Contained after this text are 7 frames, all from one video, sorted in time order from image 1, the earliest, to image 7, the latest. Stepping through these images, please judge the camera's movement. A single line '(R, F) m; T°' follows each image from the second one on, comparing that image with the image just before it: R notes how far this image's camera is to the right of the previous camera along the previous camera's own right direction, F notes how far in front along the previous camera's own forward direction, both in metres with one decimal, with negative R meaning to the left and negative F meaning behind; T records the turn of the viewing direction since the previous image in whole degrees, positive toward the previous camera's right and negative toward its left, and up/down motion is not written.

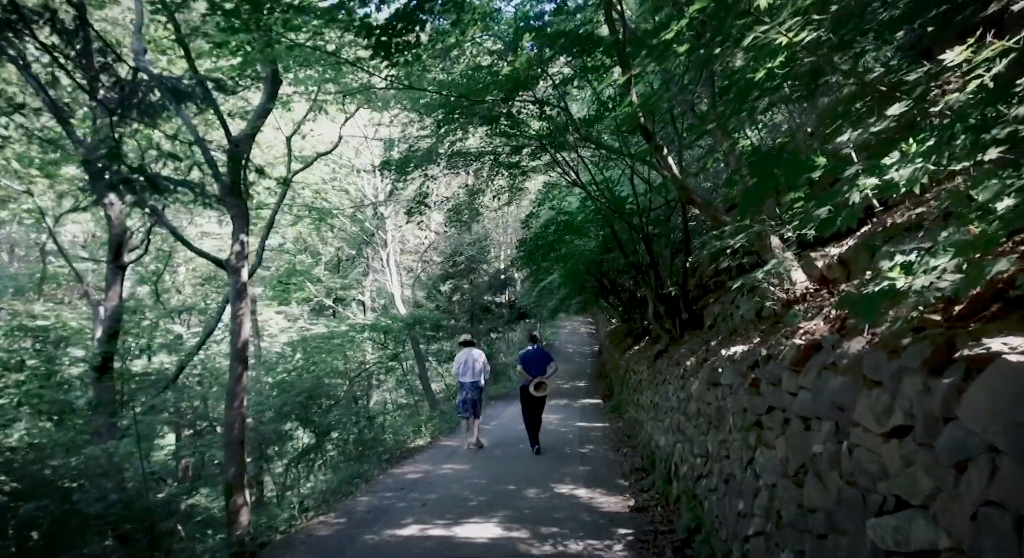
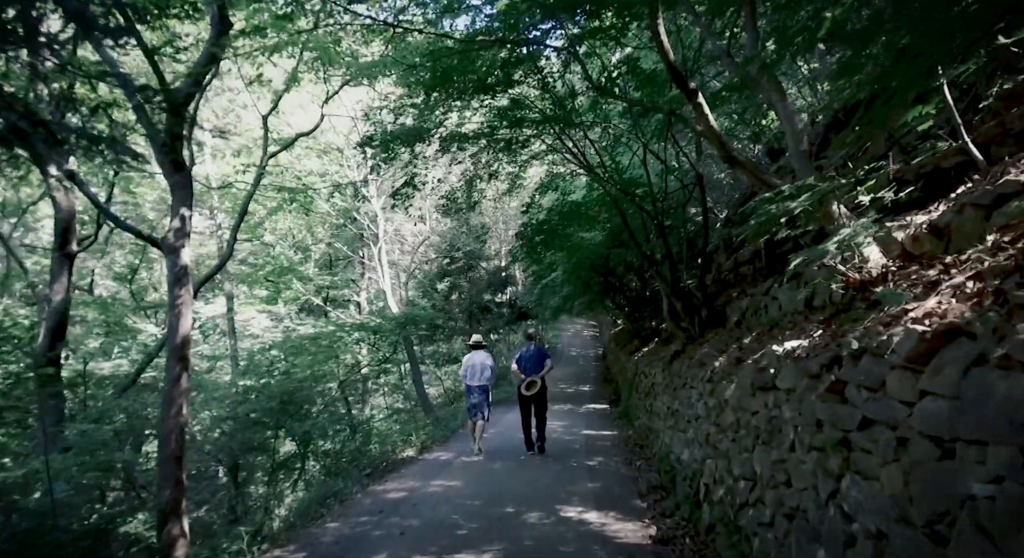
(0.0, +1.1) m; 0°
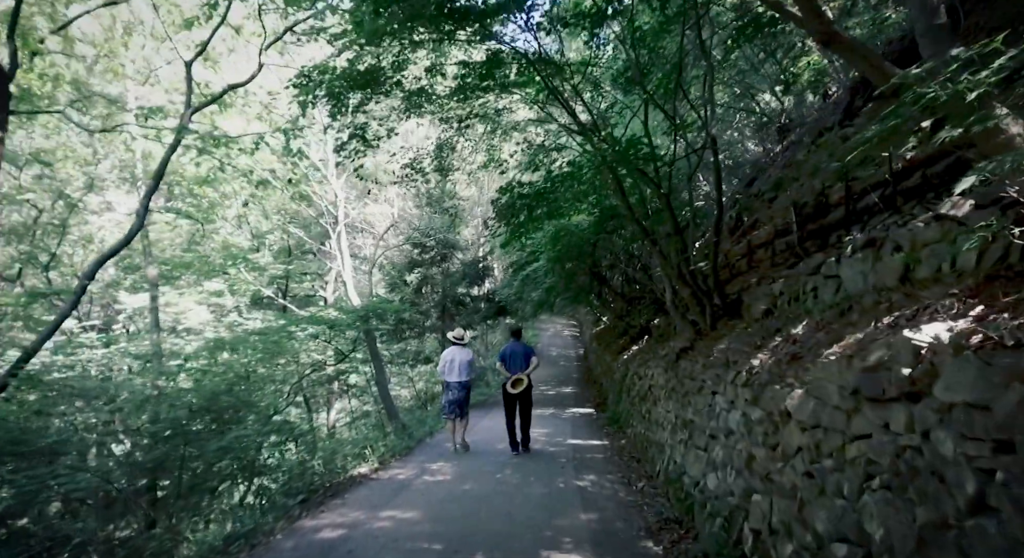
(0.0, +1.6) m; +2°
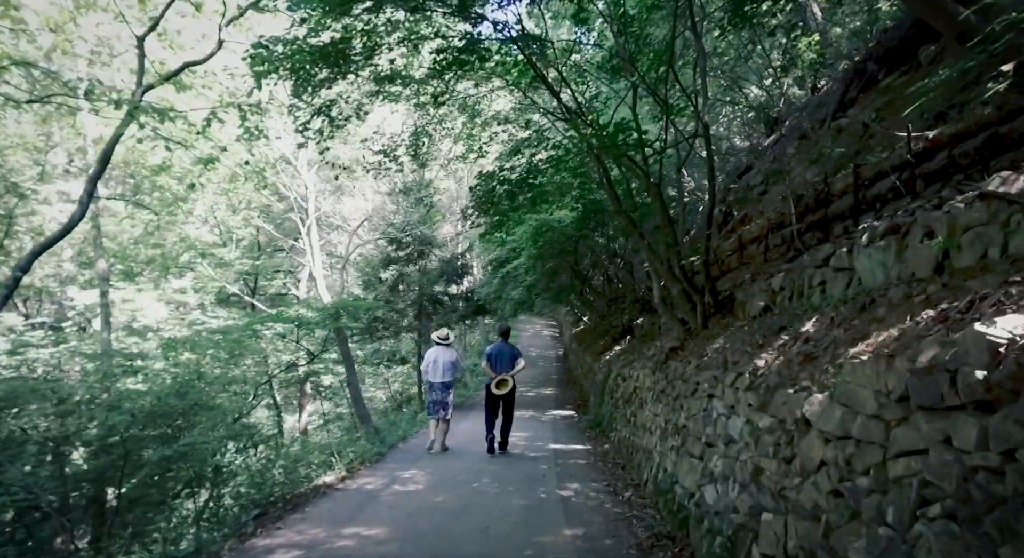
(0.0, +0.5) m; +2°
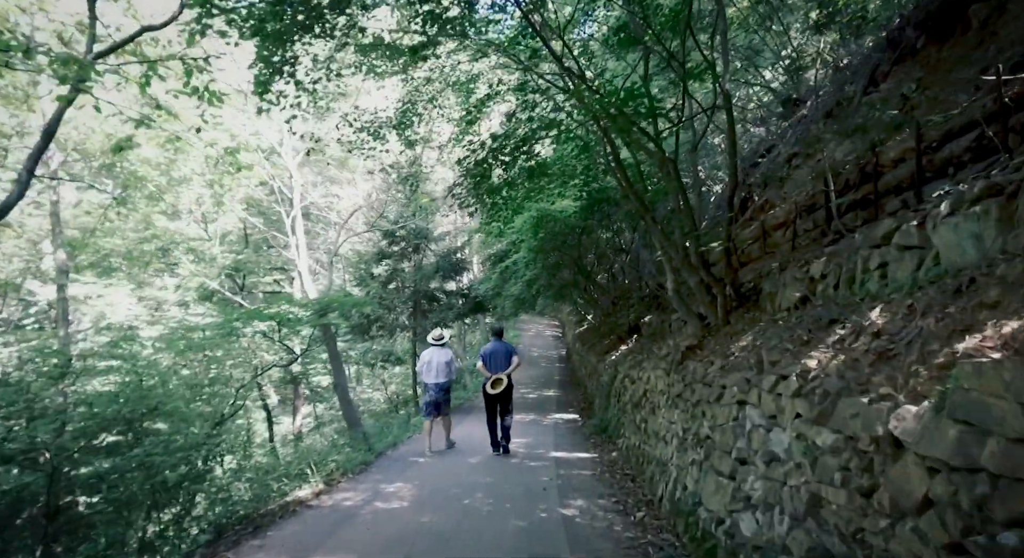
(+0.1, +0.9) m; 0°
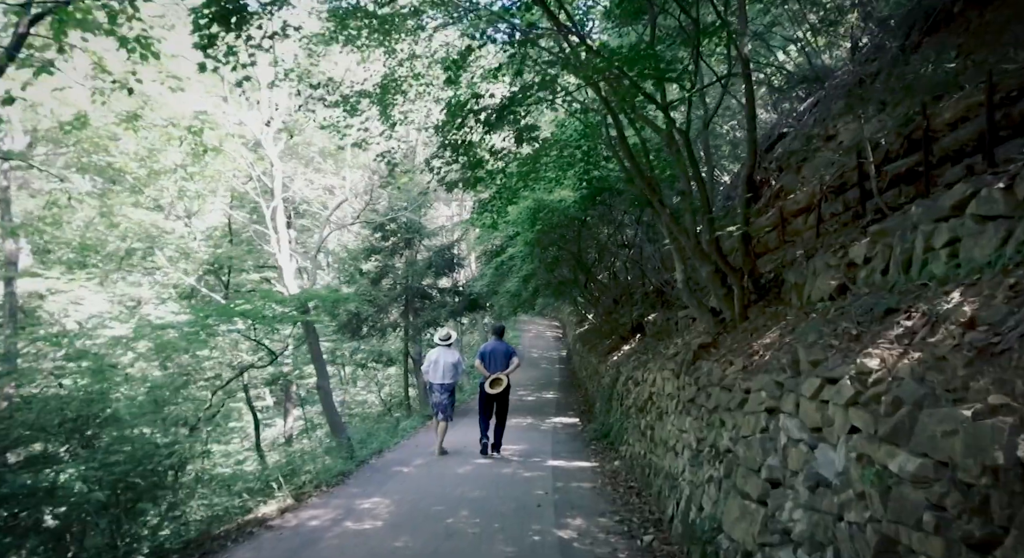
(+0.1, +0.8) m; 0°
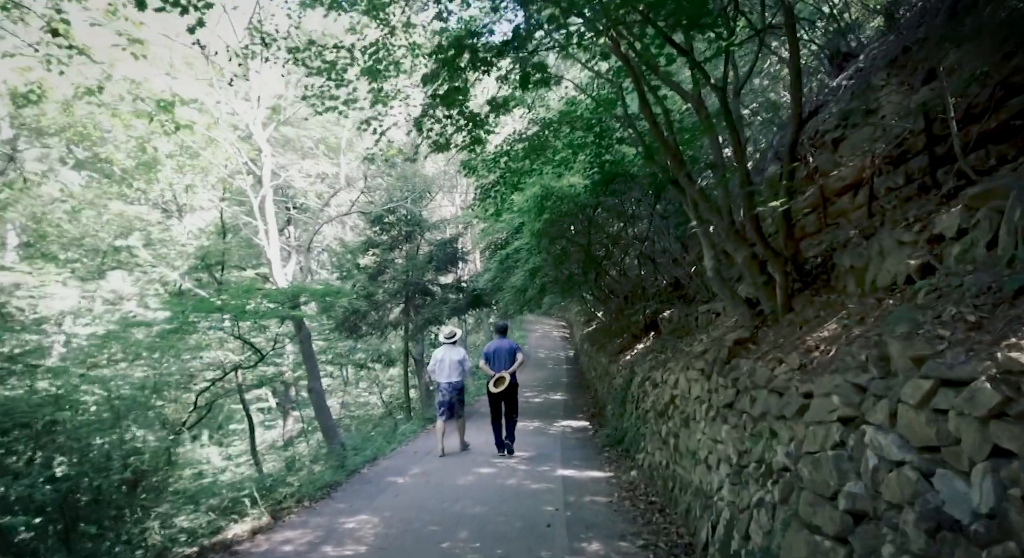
(0.0, +0.8) m; -1°
